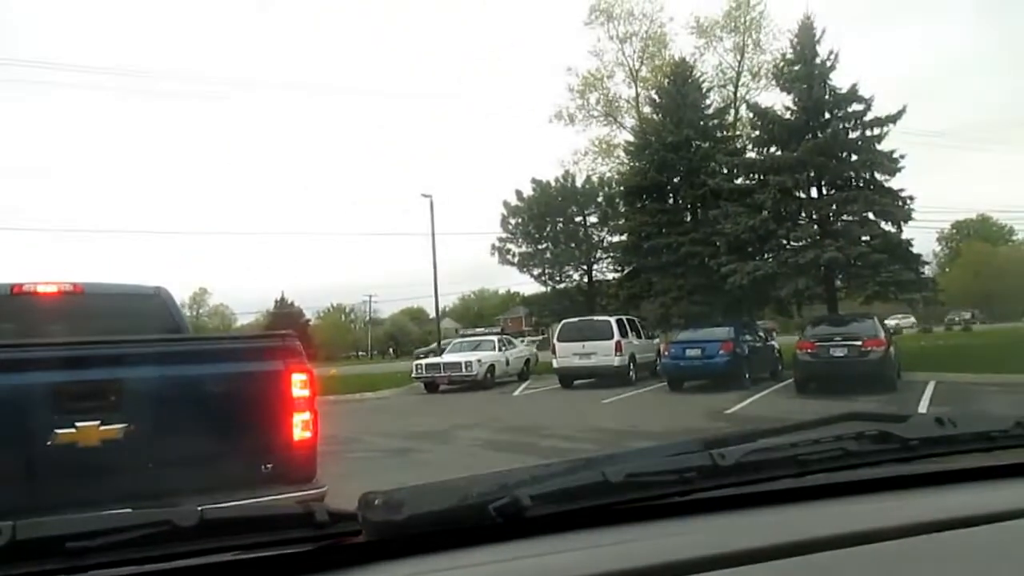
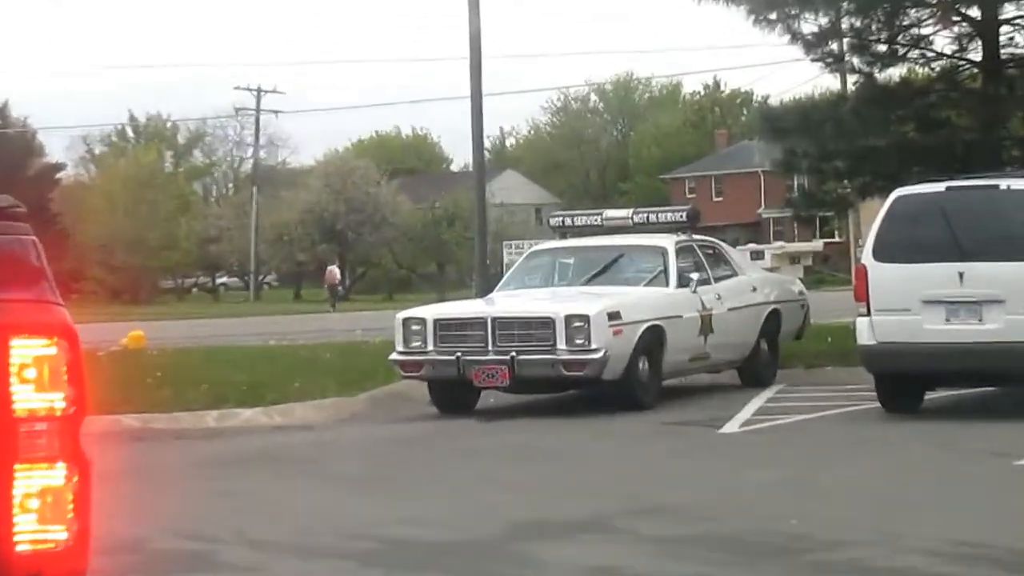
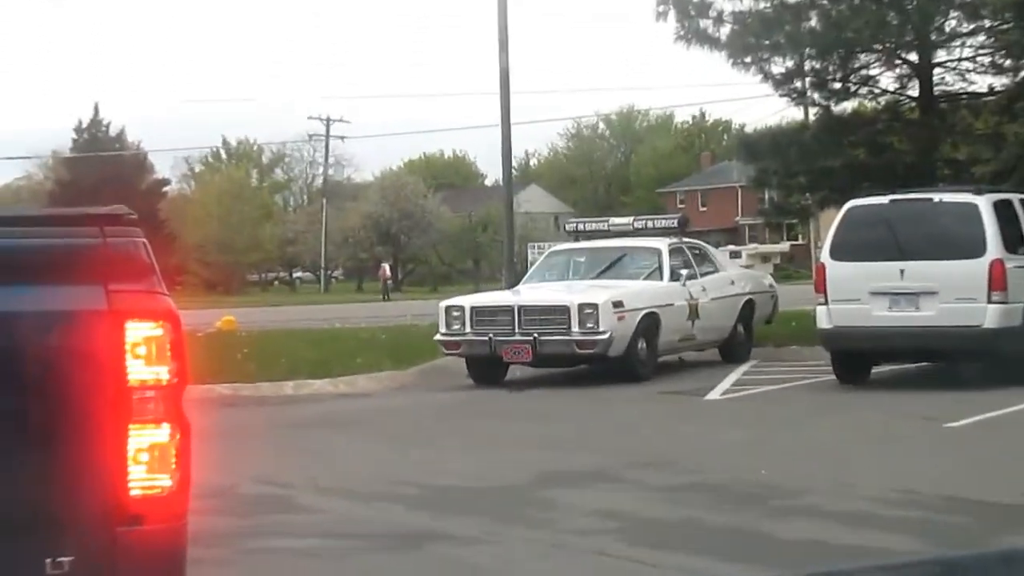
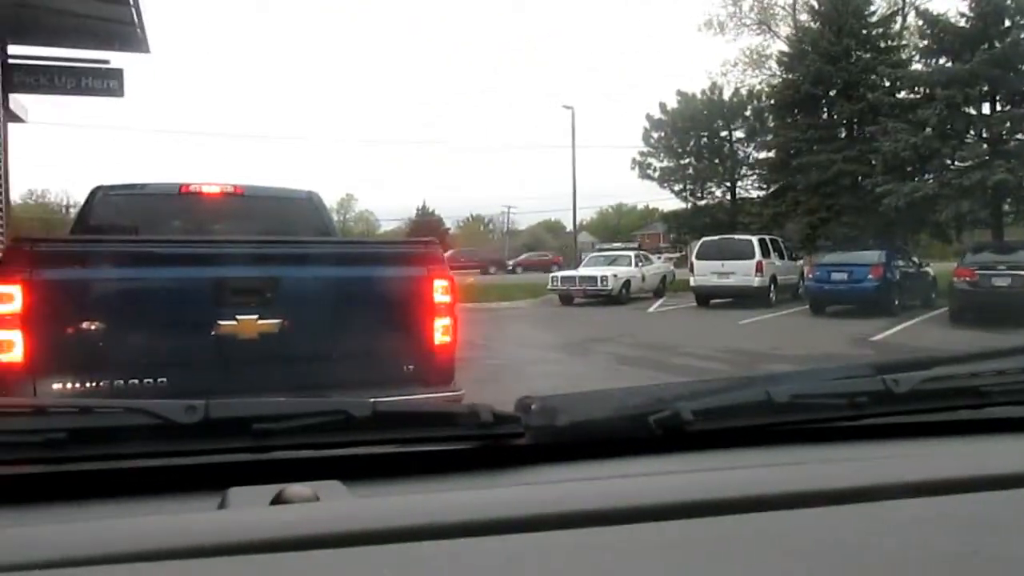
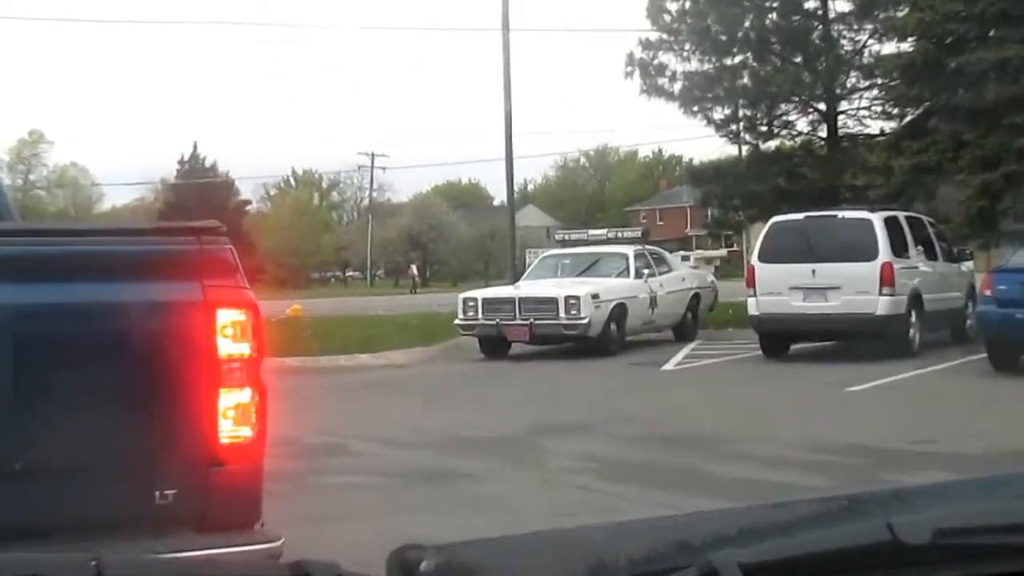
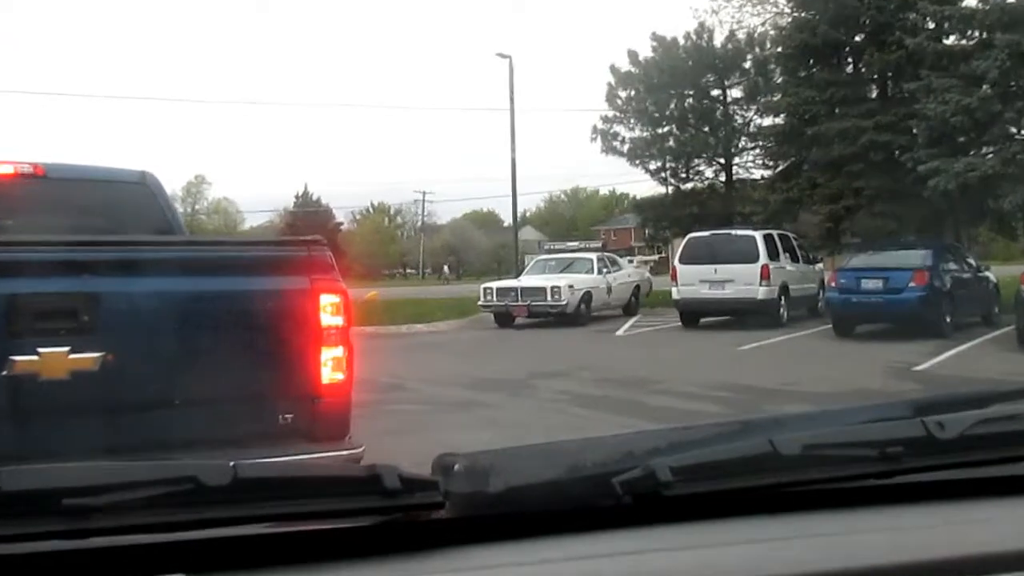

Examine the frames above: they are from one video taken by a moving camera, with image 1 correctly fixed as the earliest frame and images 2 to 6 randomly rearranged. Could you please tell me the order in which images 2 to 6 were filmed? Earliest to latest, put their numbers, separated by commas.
4, 6, 5, 3, 2
